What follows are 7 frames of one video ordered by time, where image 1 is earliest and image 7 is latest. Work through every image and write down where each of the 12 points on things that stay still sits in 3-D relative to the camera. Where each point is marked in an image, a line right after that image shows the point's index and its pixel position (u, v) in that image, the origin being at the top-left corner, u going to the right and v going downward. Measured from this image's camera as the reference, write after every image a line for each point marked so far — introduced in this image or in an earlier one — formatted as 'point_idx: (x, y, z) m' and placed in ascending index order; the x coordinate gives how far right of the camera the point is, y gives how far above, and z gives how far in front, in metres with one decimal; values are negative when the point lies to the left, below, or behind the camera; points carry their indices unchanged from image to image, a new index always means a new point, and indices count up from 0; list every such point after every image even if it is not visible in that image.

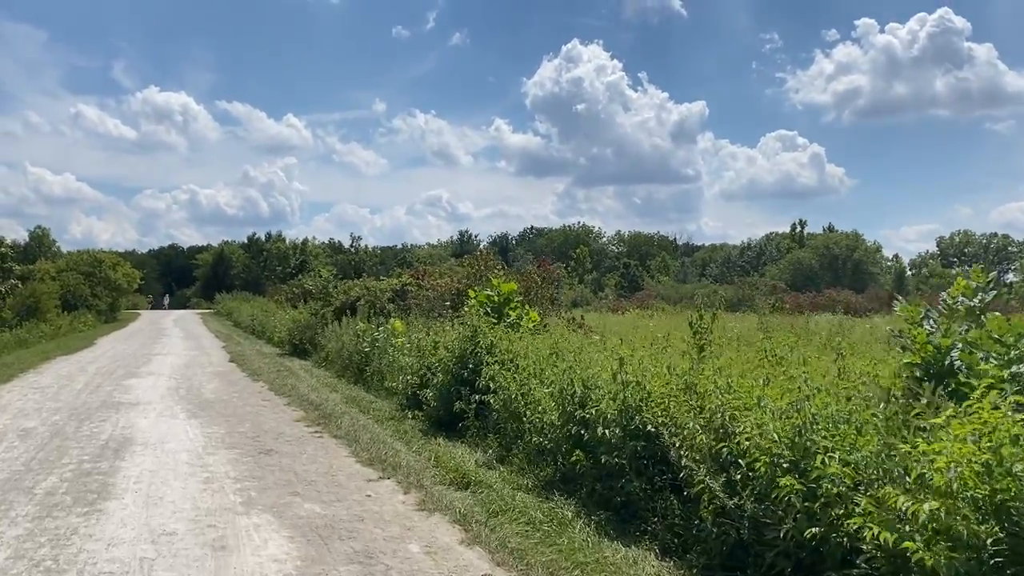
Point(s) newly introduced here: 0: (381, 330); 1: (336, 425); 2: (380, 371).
0: (-2.5, -0.8, +16.3) m
1: (-2.2, -1.7, +10.7) m
2: (-2.3, -1.5, +14.9) m
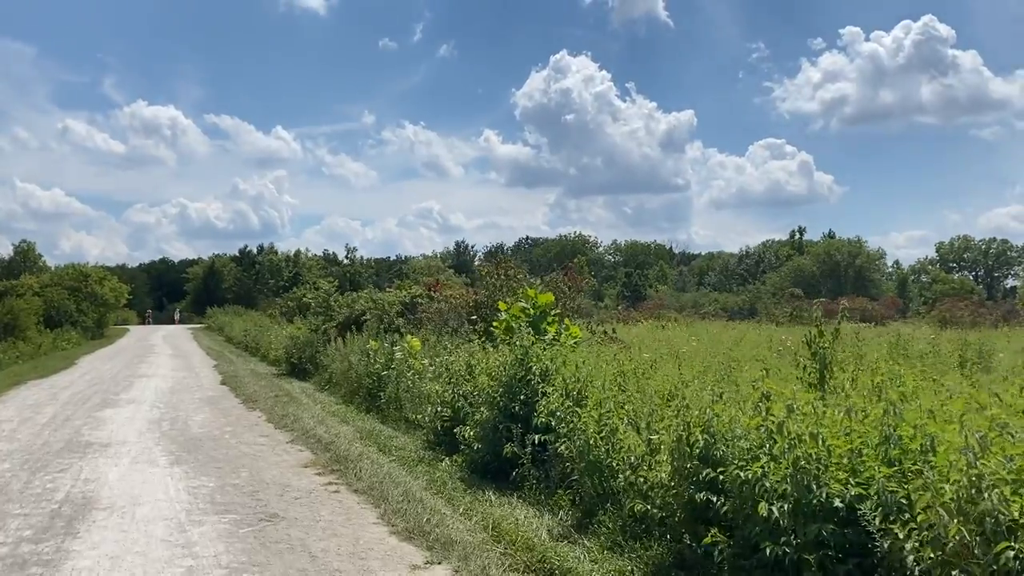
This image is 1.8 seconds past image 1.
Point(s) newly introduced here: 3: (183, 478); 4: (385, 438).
0: (-1.9, -1.0, +14.2) m
1: (-1.6, -1.9, +8.6) m
2: (-1.7, -1.7, +12.8) m
3: (-3.3, -1.9, +8.4) m
4: (-1.6, -1.9, +11.0) m
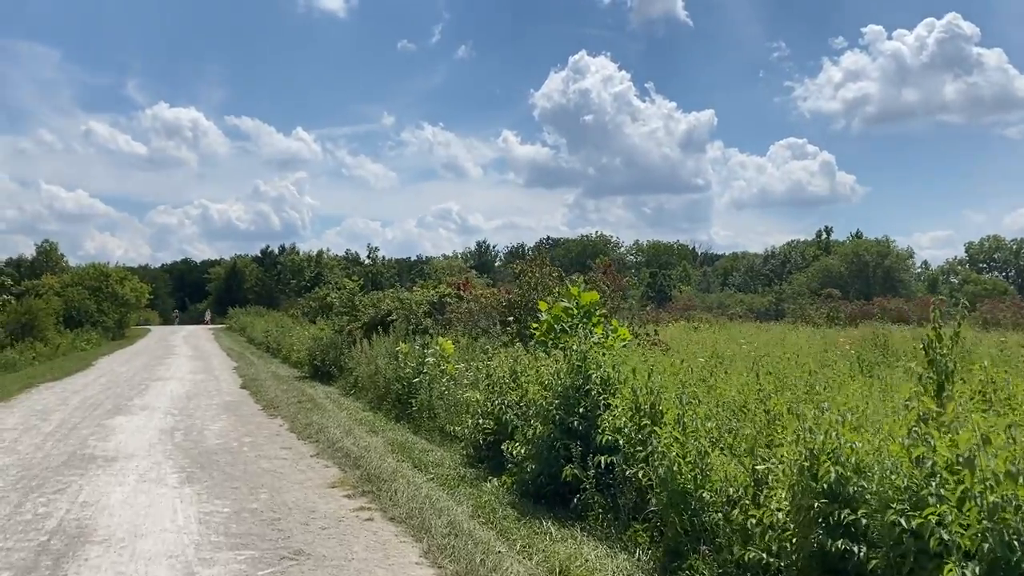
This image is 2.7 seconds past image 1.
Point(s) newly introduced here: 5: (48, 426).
0: (-1.3, -1.0, +13.1) m
1: (-1.1, -1.8, +7.5) m
2: (-1.1, -1.6, +11.7) m
3: (-2.8, -1.9, +7.4) m
4: (-1.1, -1.9, +9.9) m
5: (-6.6, -2.0, +12.1) m
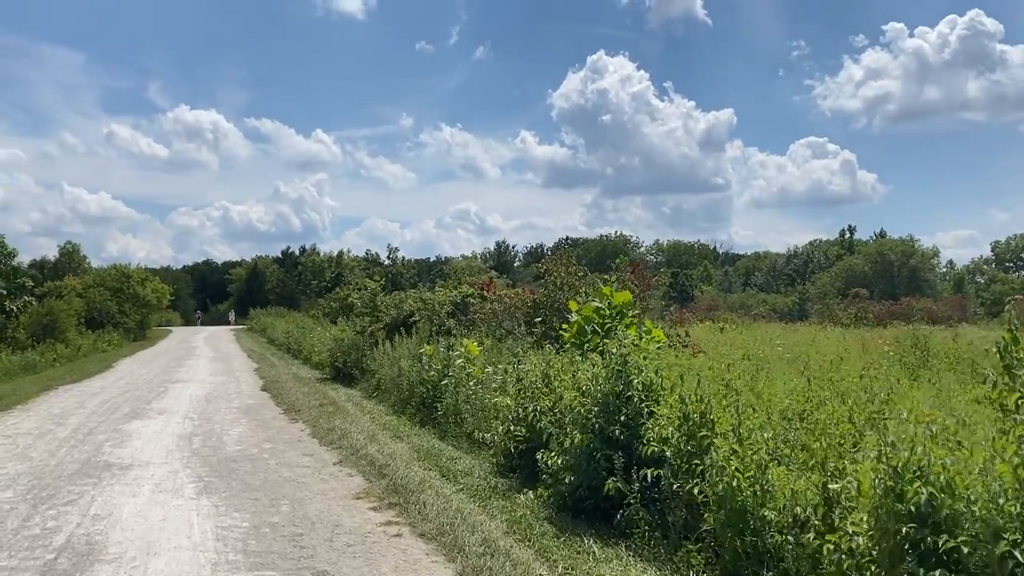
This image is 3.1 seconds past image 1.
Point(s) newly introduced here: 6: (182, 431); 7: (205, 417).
0: (-0.8, -1.0, +12.6) m
1: (-0.8, -1.8, +7.0) m
2: (-0.7, -1.6, +11.2) m
3: (-2.5, -1.9, +7.0) m
4: (-0.7, -1.9, +9.4) m
5: (-6.2, -2.0, +11.7) m
6: (-4.5, -1.9, +11.6) m
7: (-4.7, -2.0, +13.2) m
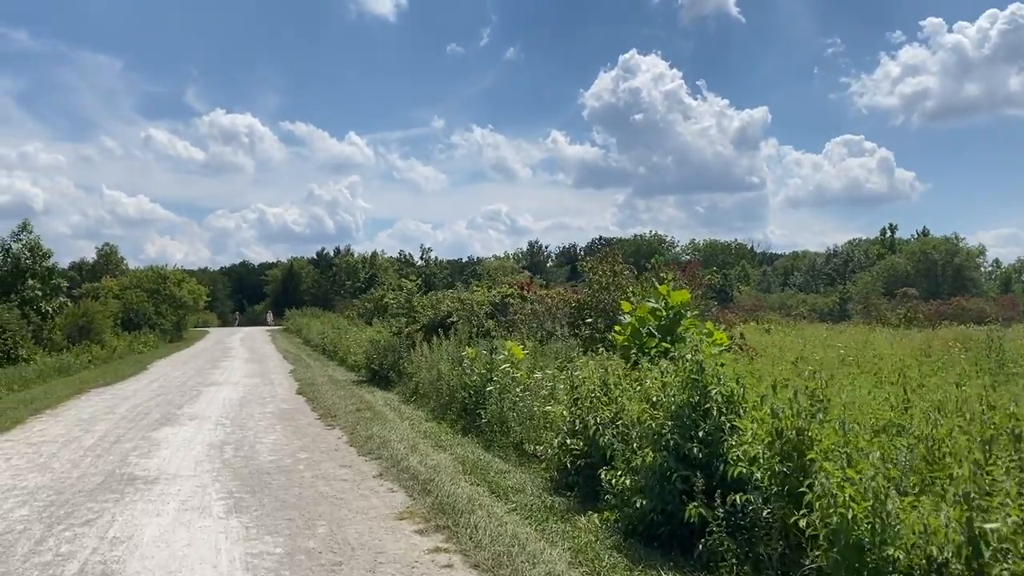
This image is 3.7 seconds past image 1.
0: (-0.2, -1.0, +11.9) m
1: (-0.3, -1.8, +6.3) m
2: (-0.1, -1.6, +10.5) m
3: (-2.0, -1.8, +6.3) m
4: (-0.2, -1.9, +8.7) m
5: (-5.5, -2.0, +11.2) m
6: (-3.8, -1.9, +11.0) m
7: (-4.0, -2.0, +12.6) m
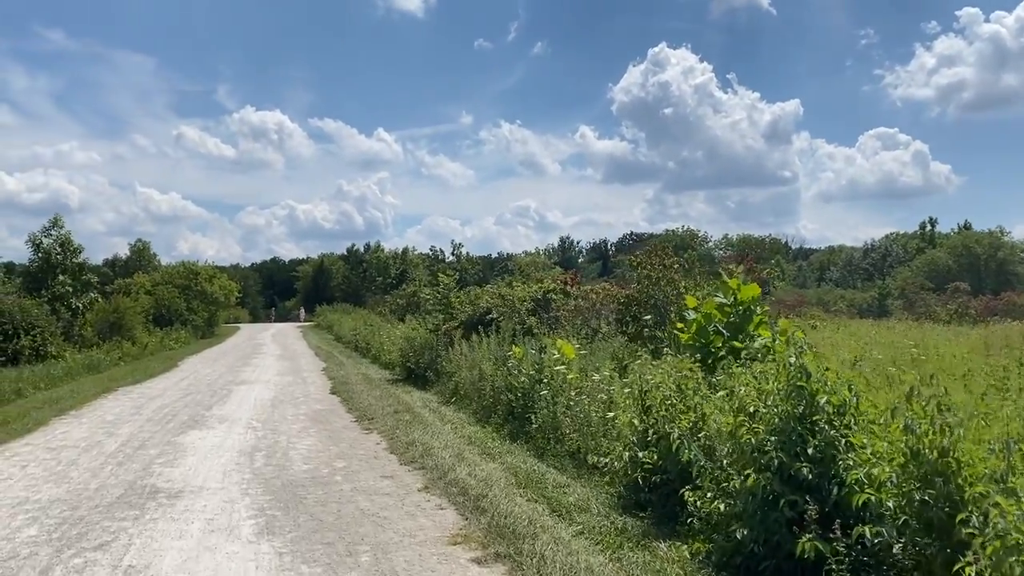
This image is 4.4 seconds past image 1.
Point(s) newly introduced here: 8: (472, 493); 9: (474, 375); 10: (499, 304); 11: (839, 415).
0: (+0.5, -0.9, +11.0) m
1: (+0.2, -1.8, +5.4) m
2: (+0.5, -1.6, +9.6) m
3: (-1.5, -1.8, +5.5) m
4: (+0.4, -1.8, +7.8) m
5: (-4.9, -1.9, +10.5) m
6: (-3.2, -1.9, +10.2) m
7: (-3.4, -1.9, +11.8) m
8: (-0.3, -1.8, +7.4) m
9: (-0.6, -1.4, +13.6) m
10: (-0.3, -0.3, +17.5) m
11: (+2.0, -0.8, +5.1) m
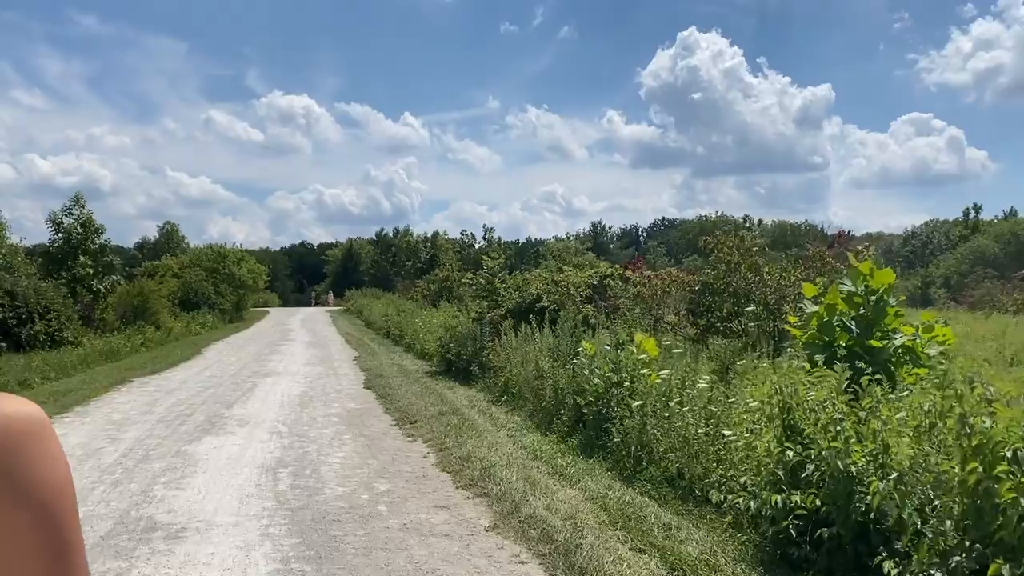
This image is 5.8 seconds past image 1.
0: (+1.3, -0.7, +9.2) m
1: (+0.8, -1.7, +3.7) m
2: (+1.2, -1.4, +7.8) m
3: (-0.9, -1.7, +3.7) m
4: (+1.1, -1.7, +6.0) m
5: (-4.1, -1.7, +8.9) m
6: (-2.5, -1.7, +8.5) m
7: (-2.6, -1.7, +10.1) m
8: (+0.3, -1.7, +5.7) m
9: (+0.3, -1.2, +11.8) m
10: (+0.7, 0.0, +15.7) m
11: (+2.6, -0.7, +3.3) m
